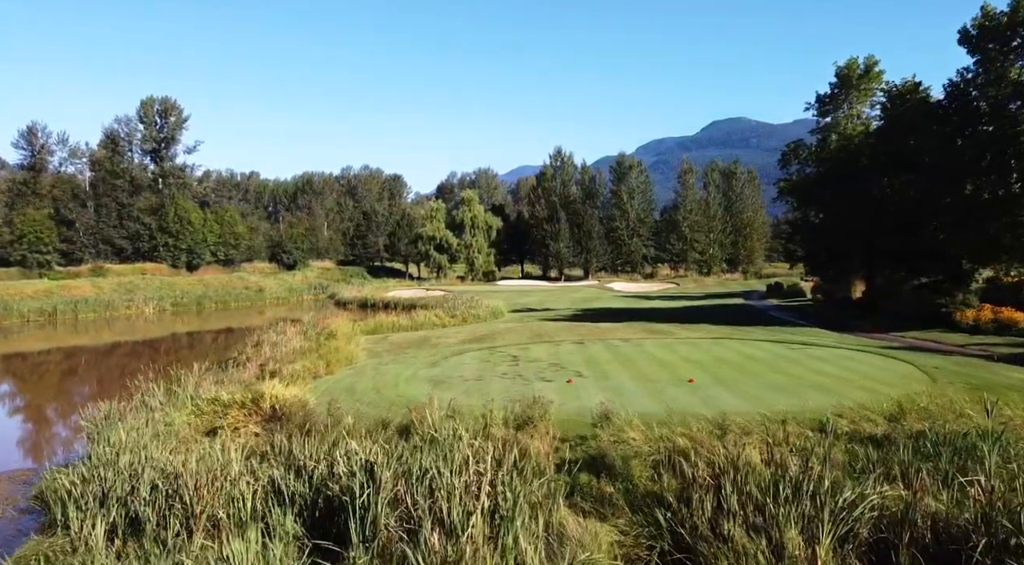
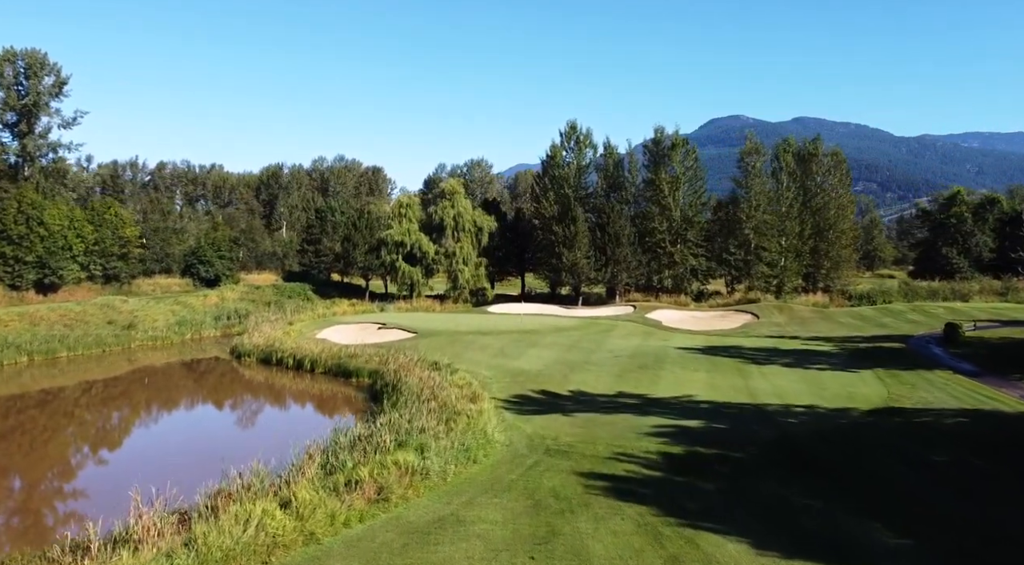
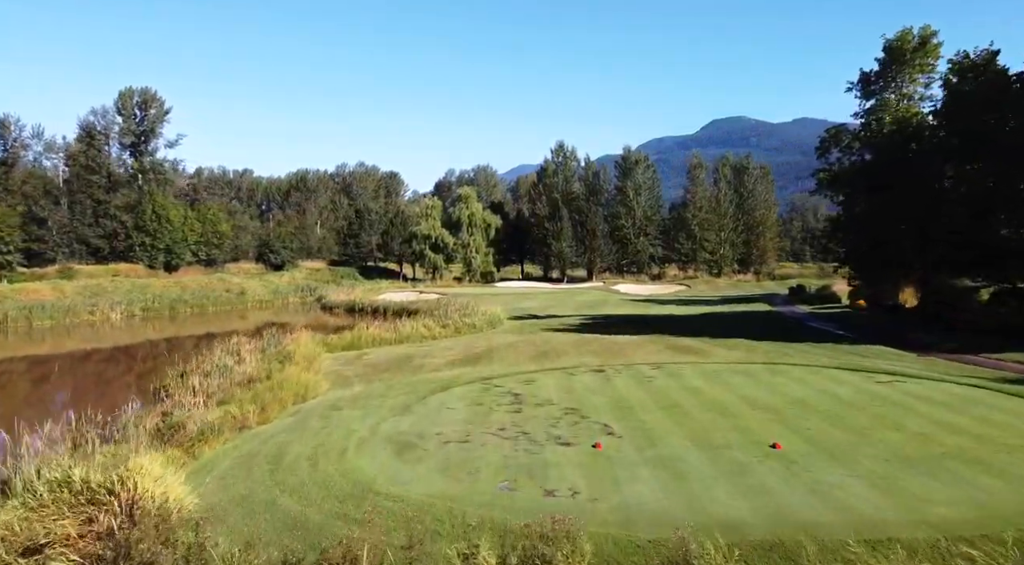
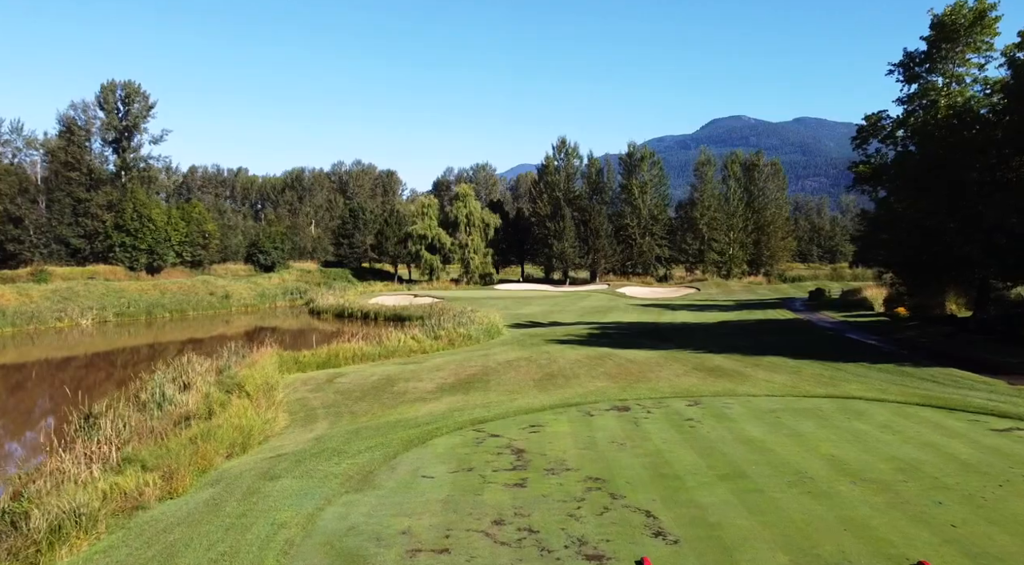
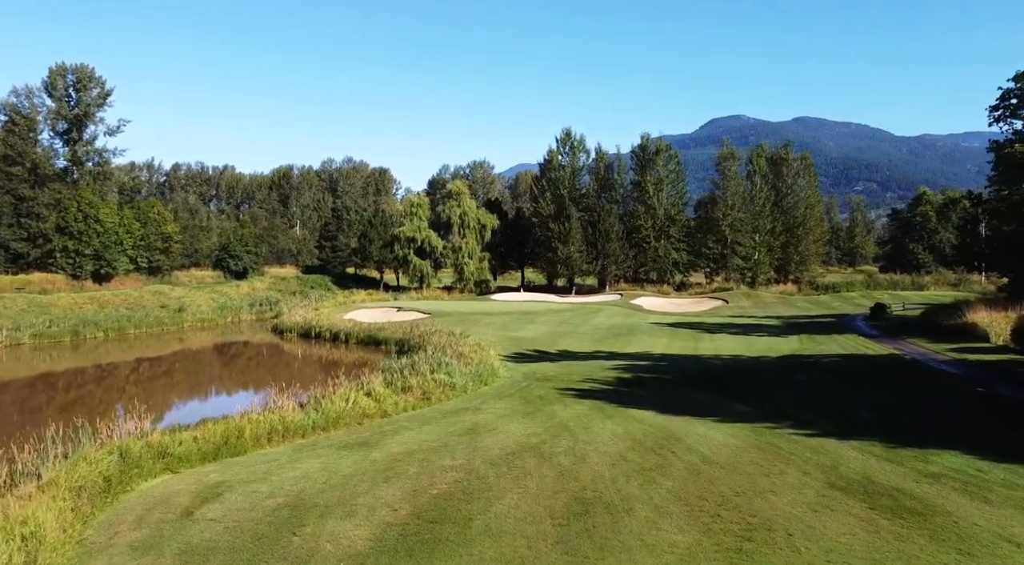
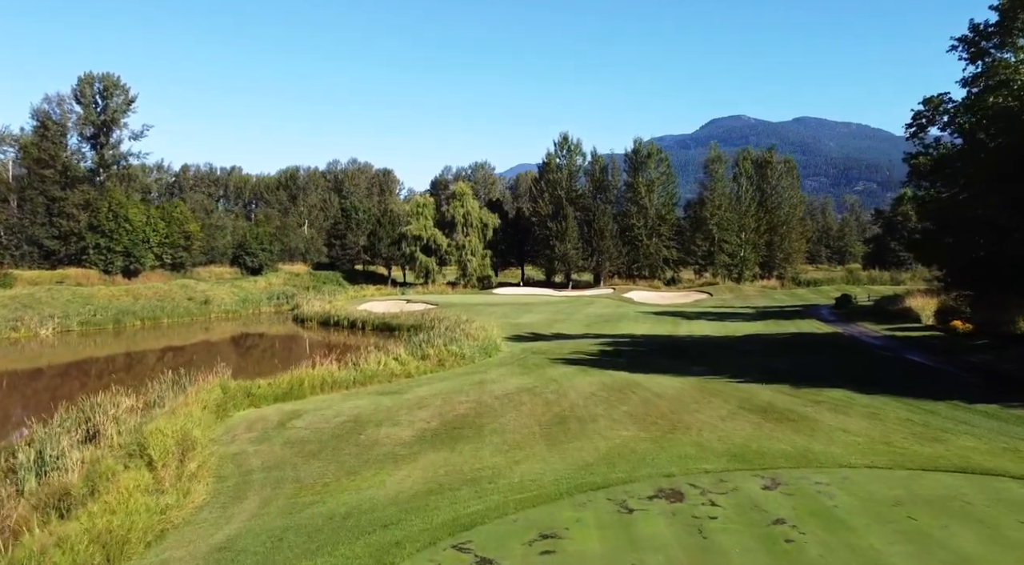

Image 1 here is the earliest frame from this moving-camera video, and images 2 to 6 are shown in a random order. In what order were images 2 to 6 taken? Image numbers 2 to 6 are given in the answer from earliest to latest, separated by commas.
3, 4, 6, 5, 2
